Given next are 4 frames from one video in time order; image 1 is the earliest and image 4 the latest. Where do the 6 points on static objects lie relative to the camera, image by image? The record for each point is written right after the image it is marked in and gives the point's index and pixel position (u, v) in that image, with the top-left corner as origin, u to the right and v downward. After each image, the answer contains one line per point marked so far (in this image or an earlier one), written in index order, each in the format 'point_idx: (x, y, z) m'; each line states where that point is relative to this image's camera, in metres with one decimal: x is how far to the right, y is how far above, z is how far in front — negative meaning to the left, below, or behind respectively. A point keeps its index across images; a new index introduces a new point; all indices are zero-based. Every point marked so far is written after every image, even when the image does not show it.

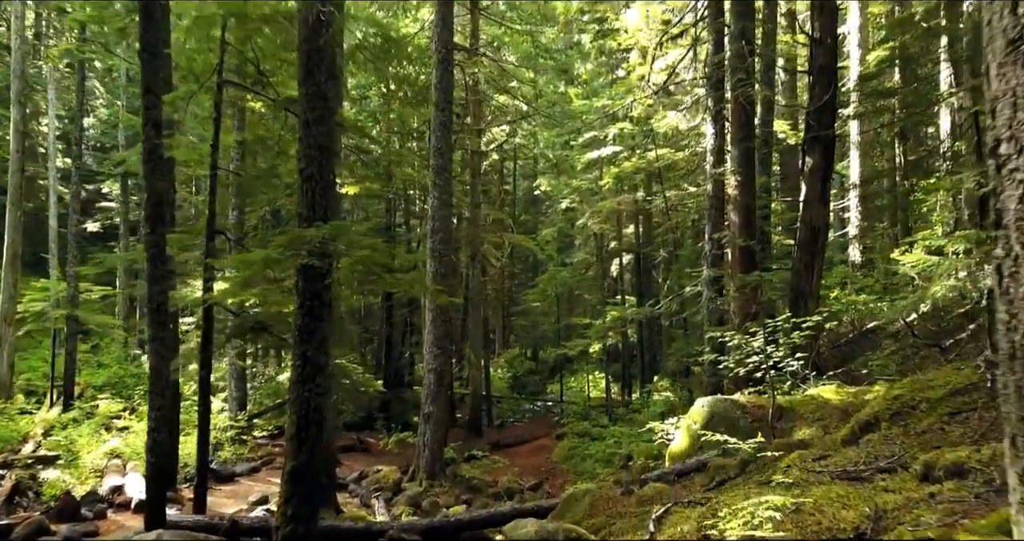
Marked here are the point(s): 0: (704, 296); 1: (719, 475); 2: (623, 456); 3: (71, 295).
0: (+3.1, -0.4, +11.9) m
1: (+1.7, -1.7, +5.9) m
2: (+2.1, -3.5, +13.7) m
3: (-11.1, -0.6, +18.6) m
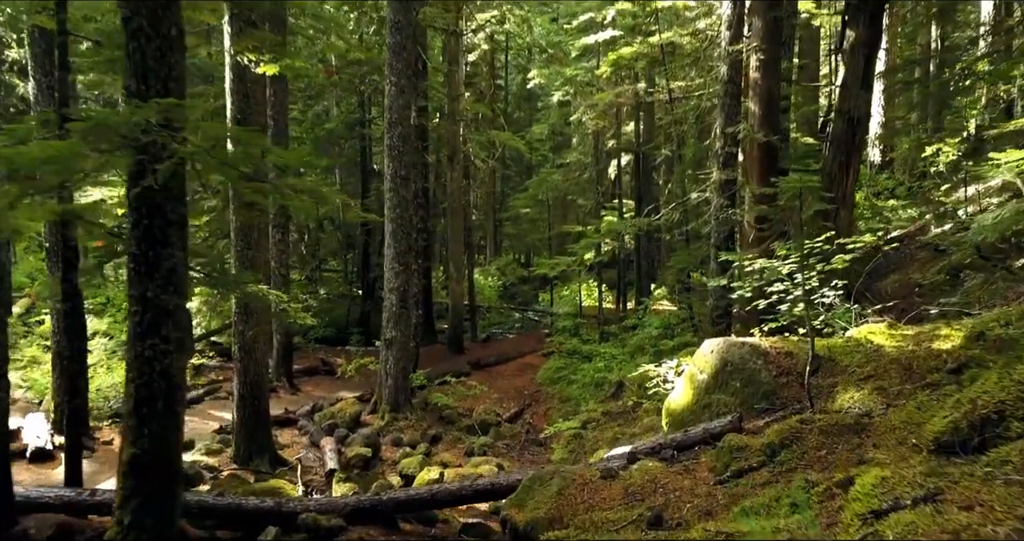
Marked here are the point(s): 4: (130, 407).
0: (+2.7, +0.9, +9.9) m
1: (+1.3, -1.2, +4.2) m
2: (+1.7, -1.9, +12.1) m
3: (-11.5, +1.6, +16.5) m
4: (-2.2, -0.8, +4.2) m
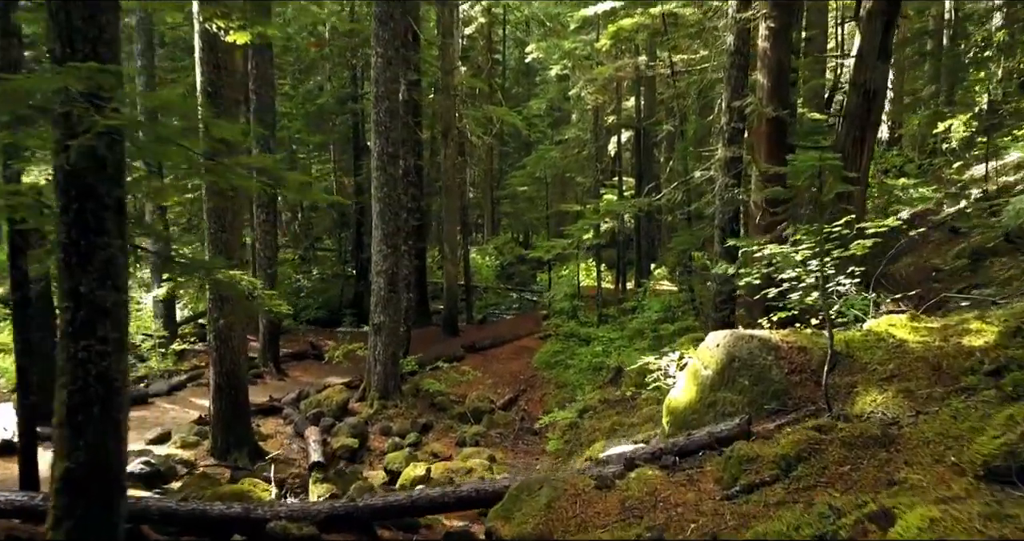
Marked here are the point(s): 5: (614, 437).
0: (+2.6, +1.1, +9.4) m
1: (+1.2, -1.1, +3.7) m
2: (+1.6, -1.6, +11.6) m
3: (-11.6, +2.0, +16.0) m
4: (-2.3, -0.7, +3.7) m
5: (+1.2, -2.0, +8.7) m
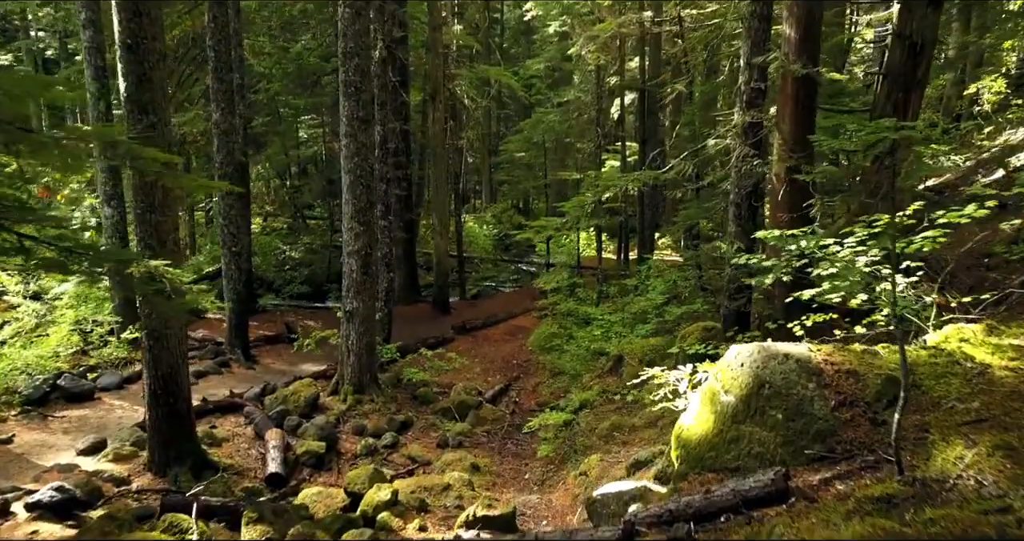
0: (+2.5, +1.3, +8.2) m
1: (+1.0, -1.2, +2.6) m
2: (+1.4, -1.3, +10.5) m
3: (-11.7, +2.5, +14.7) m
4: (-2.5, -0.8, +2.6) m
5: (+1.0, -1.8, +7.6) m
